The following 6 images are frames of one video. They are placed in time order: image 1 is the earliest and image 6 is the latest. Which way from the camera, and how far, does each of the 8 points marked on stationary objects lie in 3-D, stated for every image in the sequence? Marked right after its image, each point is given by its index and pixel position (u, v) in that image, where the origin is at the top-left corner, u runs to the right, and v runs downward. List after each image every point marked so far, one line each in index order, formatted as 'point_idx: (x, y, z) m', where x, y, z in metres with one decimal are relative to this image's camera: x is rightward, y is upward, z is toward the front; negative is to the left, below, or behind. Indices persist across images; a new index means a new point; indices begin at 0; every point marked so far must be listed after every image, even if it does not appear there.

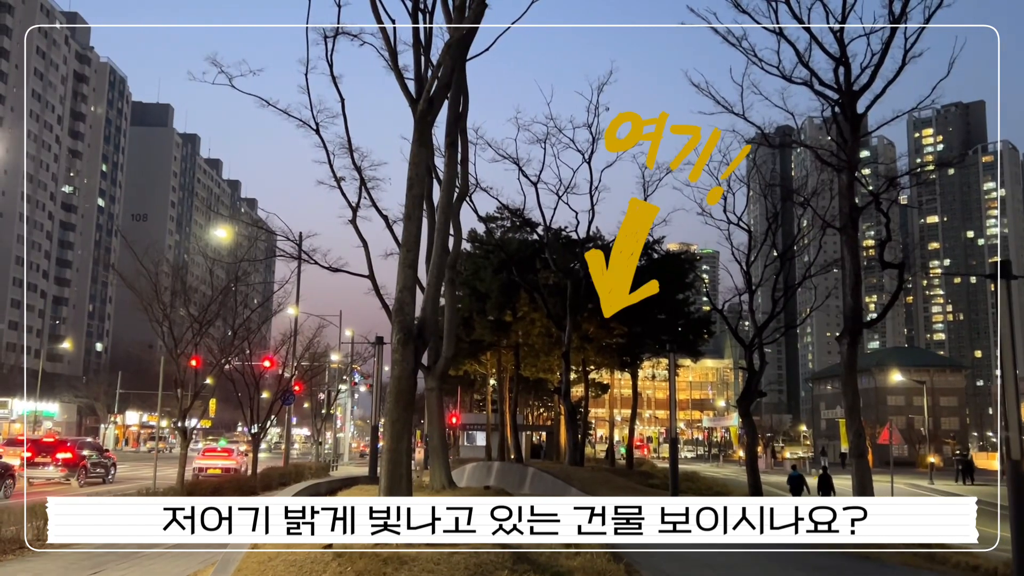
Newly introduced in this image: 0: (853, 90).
0: (+7.8, +4.6, +19.2) m
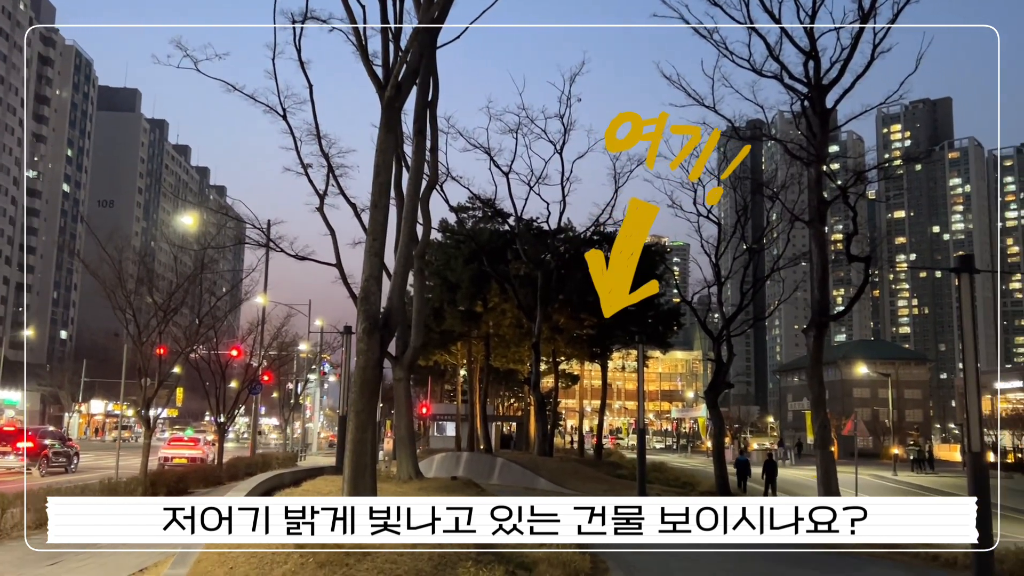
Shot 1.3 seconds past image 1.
0: (+7.2, +4.7, +19.4) m
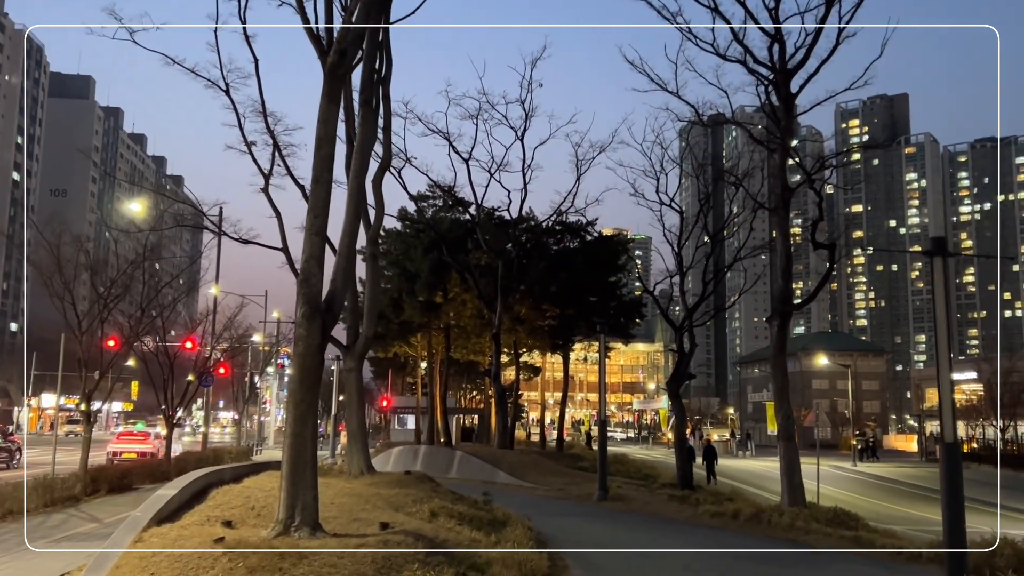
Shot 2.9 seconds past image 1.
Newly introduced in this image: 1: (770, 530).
0: (+6.3, +5.0, +19.1) m
1: (+5.4, -5.0, +17.3) m
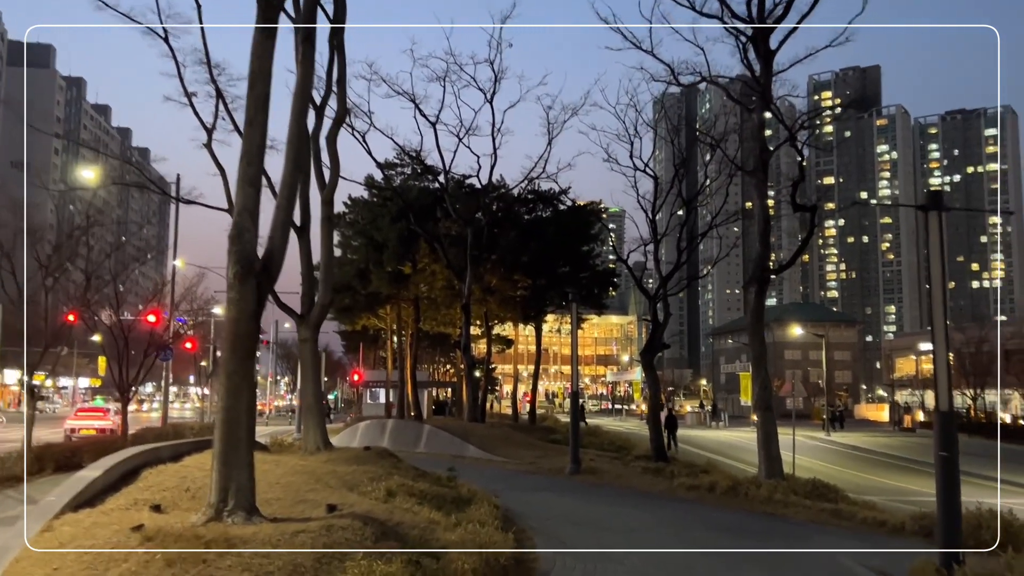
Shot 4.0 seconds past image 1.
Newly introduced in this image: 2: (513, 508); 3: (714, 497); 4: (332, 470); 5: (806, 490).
0: (+5.5, +5.7, +18.4) m
1: (+4.8, -4.4, +16.9) m
2: (0.0, -4.0, +15.3) m
3: (+4.3, -4.5, +18.0) m
4: (-3.3, -3.3, +15.3) m
5: (+6.4, -4.4, +18.1) m
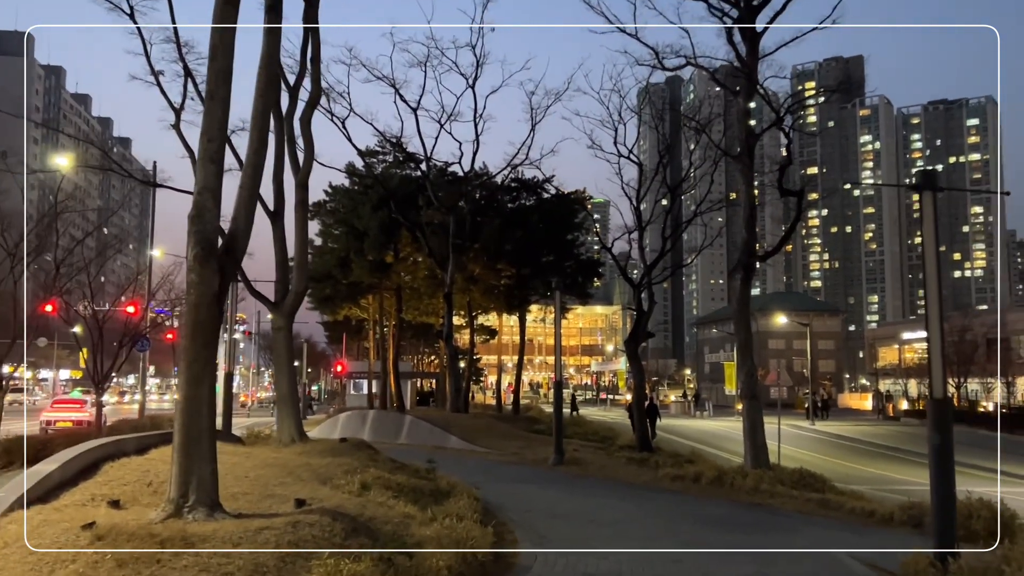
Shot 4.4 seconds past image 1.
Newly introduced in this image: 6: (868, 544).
0: (+5.2, +6.0, +18.1) m
1: (+4.4, -4.1, +16.7) m
2: (-0.3, -3.8, +15.0) m
3: (+3.9, -4.2, +17.8) m
4: (-3.6, -3.1, +14.9) m
5: (+6.0, -4.1, +18.0) m
6: (+4.9, -3.5, +11.5) m
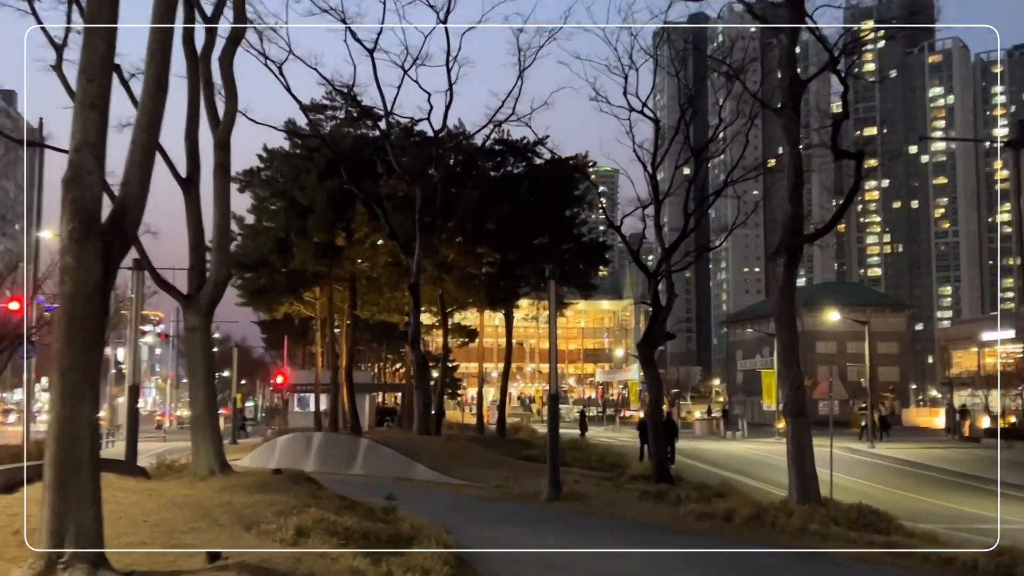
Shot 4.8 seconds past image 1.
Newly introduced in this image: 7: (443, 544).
0: (+4.5, +6.5, +11.9) m
1: (+3.8, -3.5, +10.3) m
2: (-0.9, -3.2, +8.7) m
3: (+3.4, -3.6, +11.4) m
4: (-4.3, -2.5, +8.6) m
5: (+5.4, -3.6, +11.6) m
6: (+4.2, -2.8, +5.1) m
7: (-1.0, -3.7, +11.9) m
